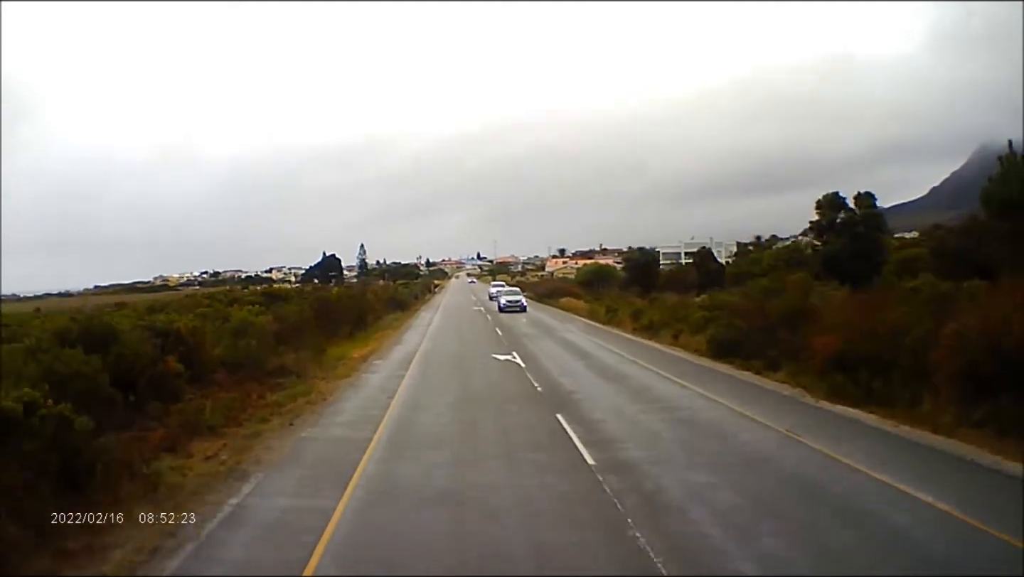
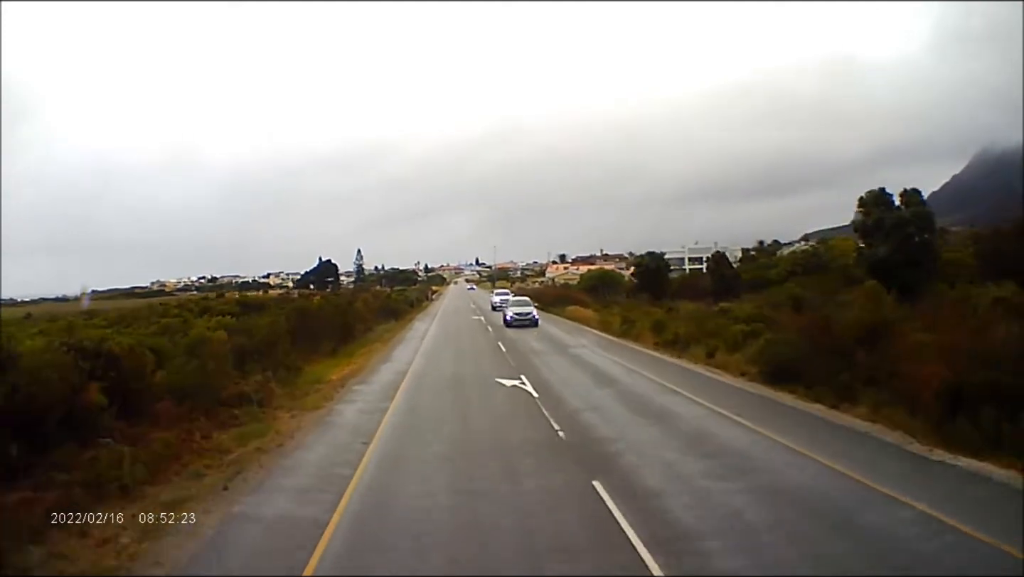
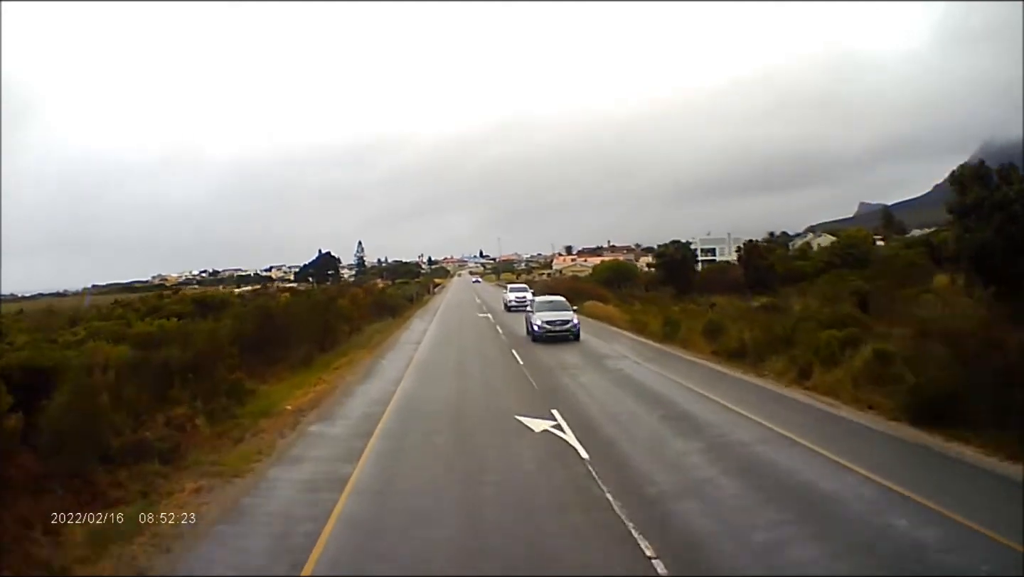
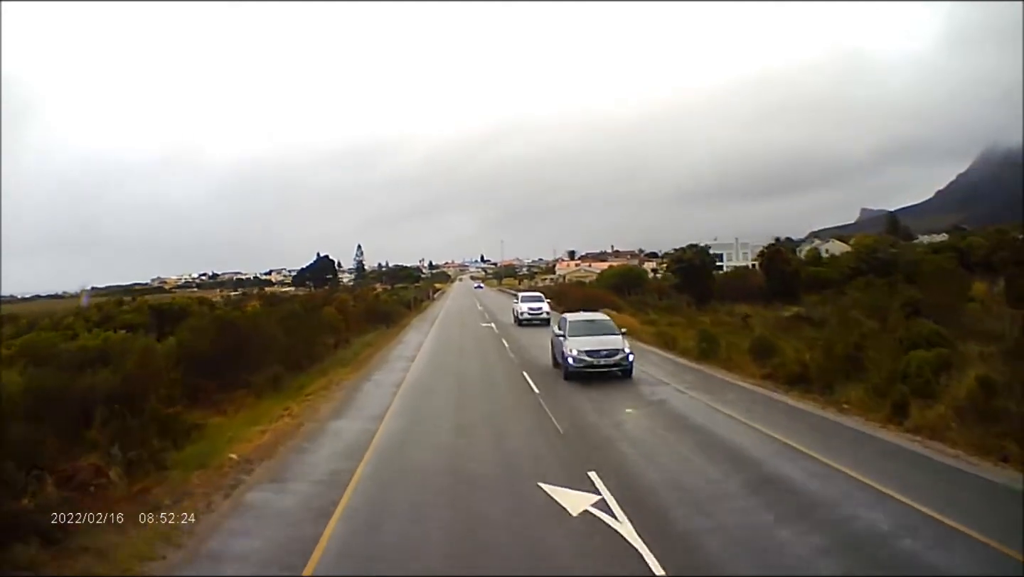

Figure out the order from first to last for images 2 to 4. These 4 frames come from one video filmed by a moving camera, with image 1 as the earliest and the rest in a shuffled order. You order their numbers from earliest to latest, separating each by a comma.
2, 3, 4
